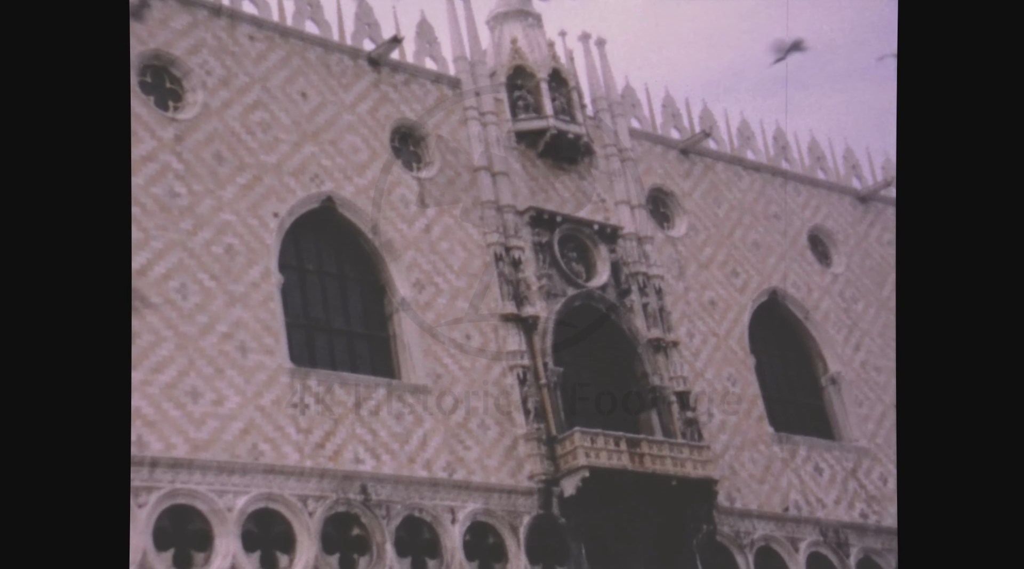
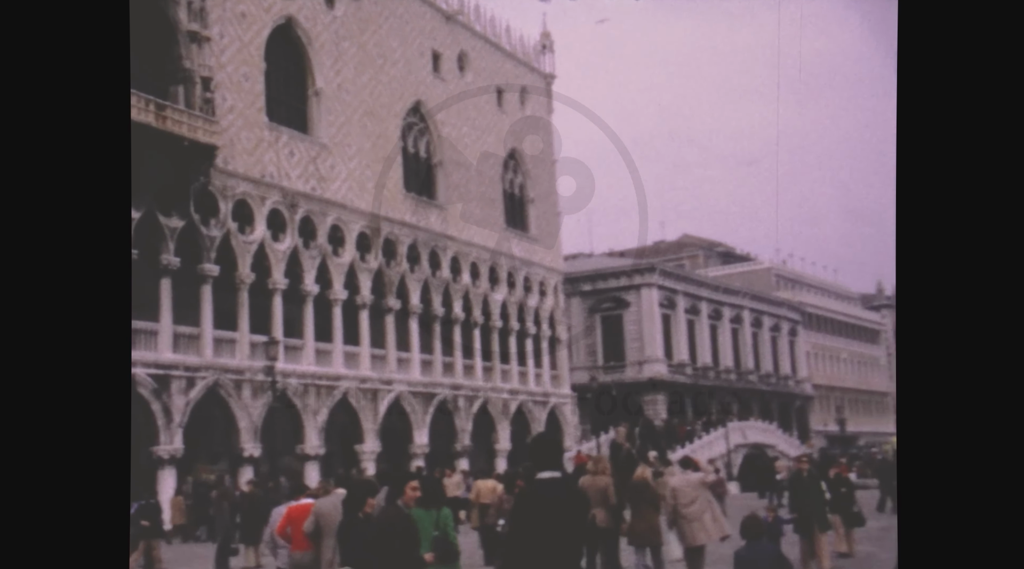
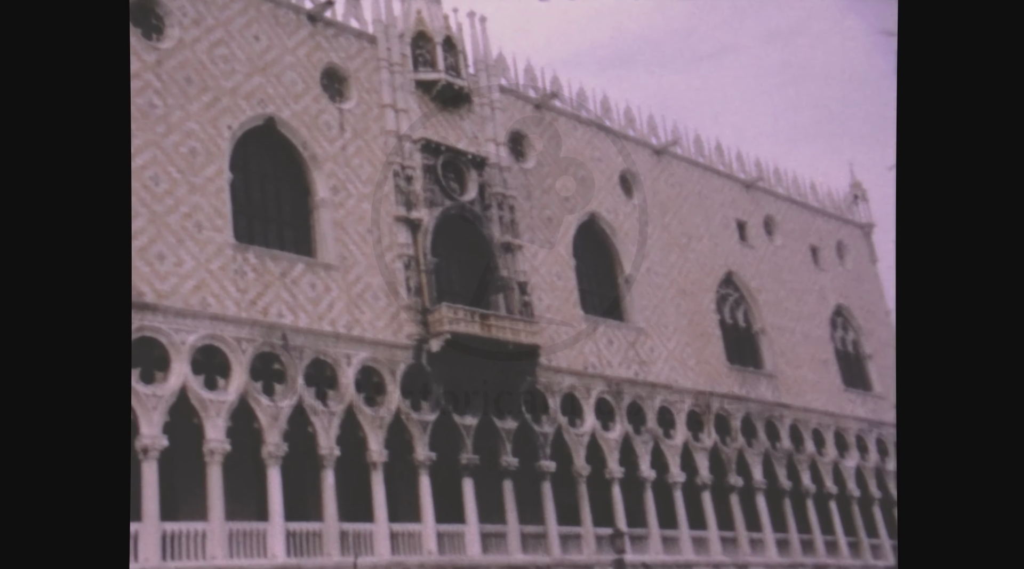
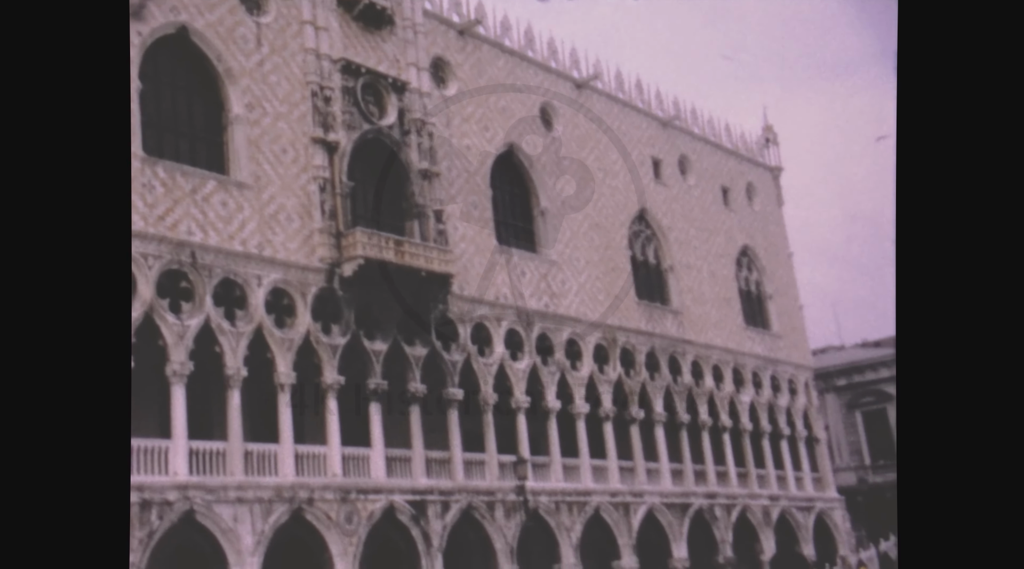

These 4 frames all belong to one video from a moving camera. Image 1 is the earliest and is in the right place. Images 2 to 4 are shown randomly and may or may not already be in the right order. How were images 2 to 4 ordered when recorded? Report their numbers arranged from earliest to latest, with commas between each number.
3, 4, 2
